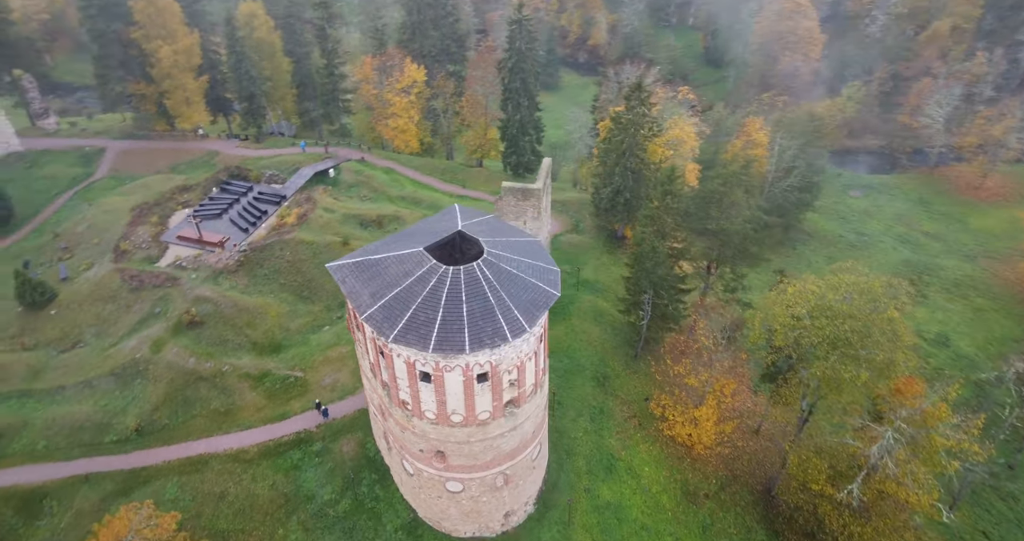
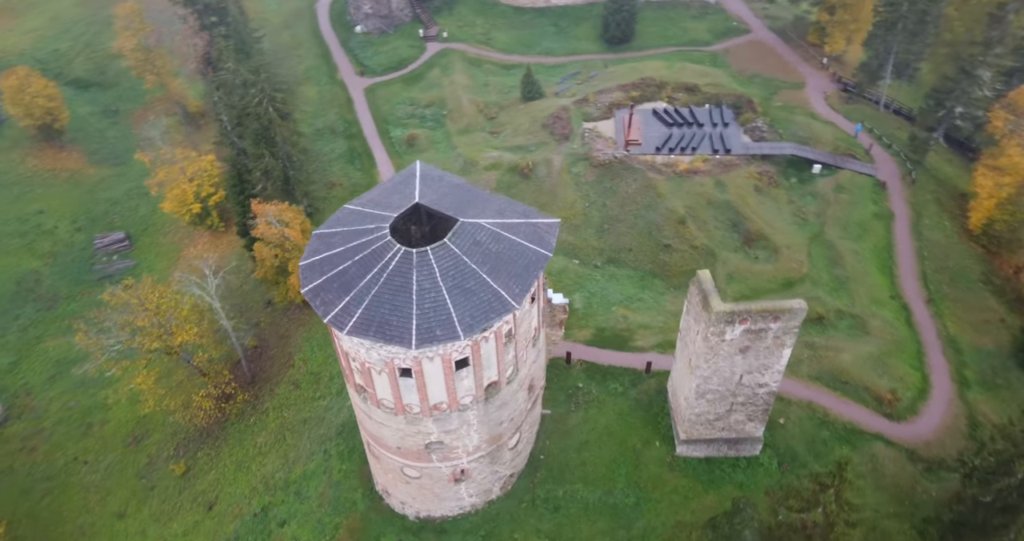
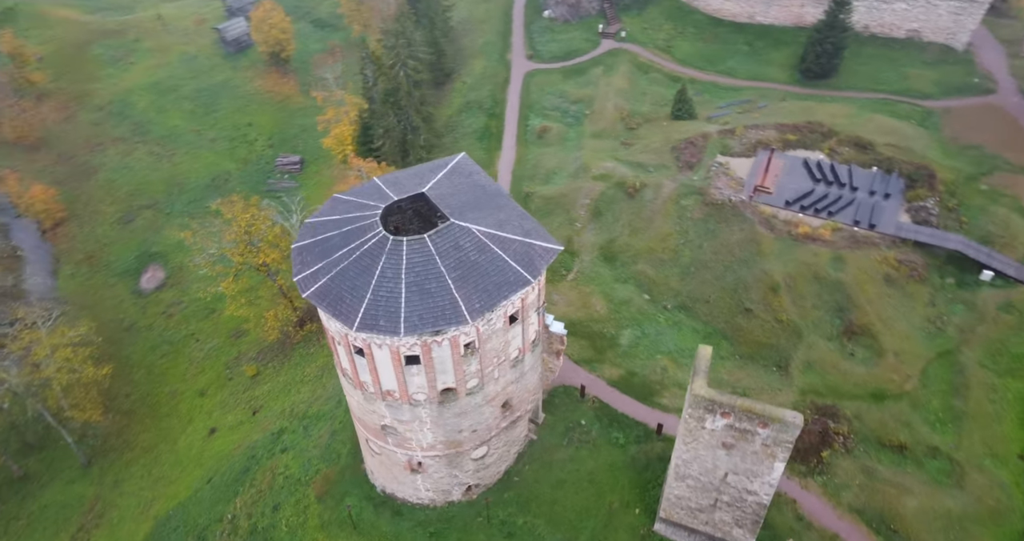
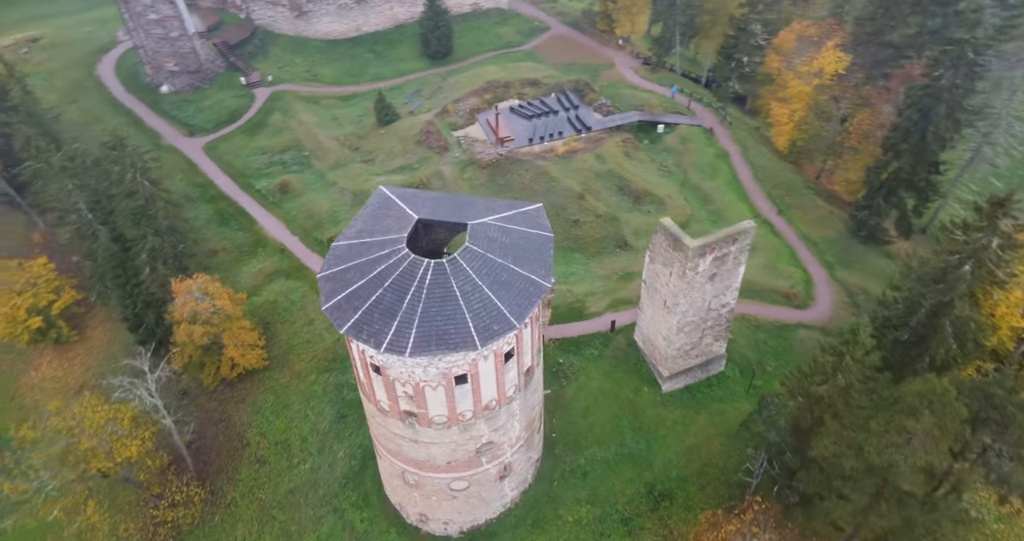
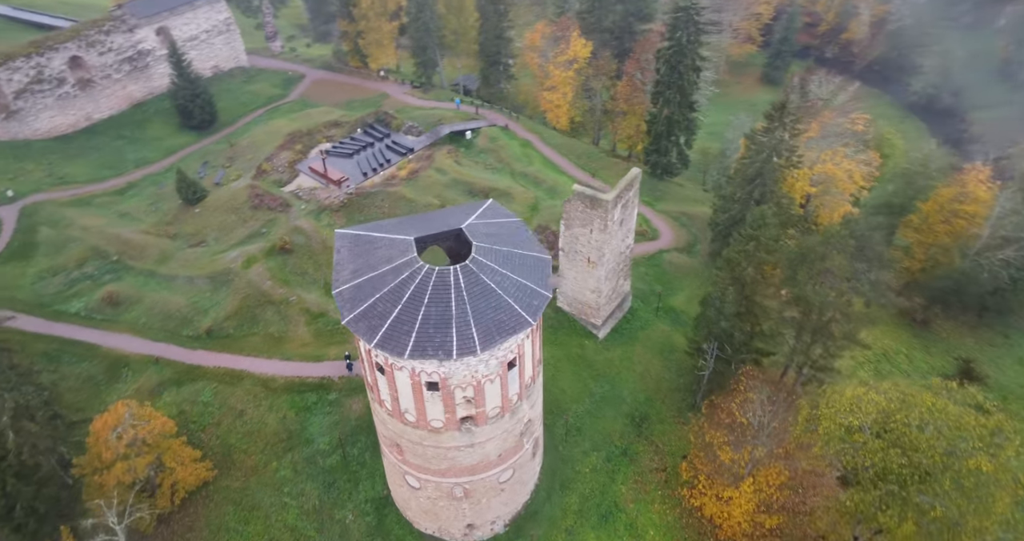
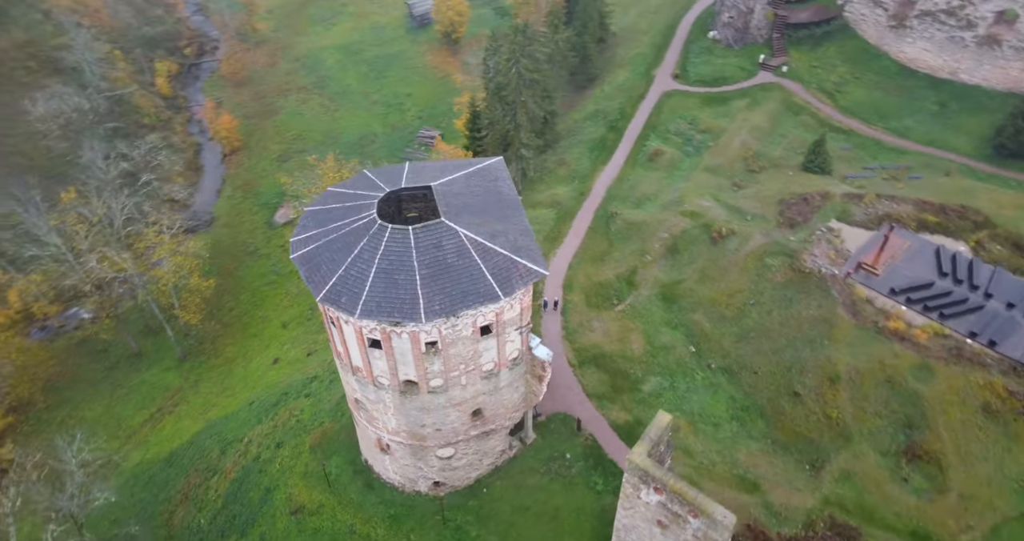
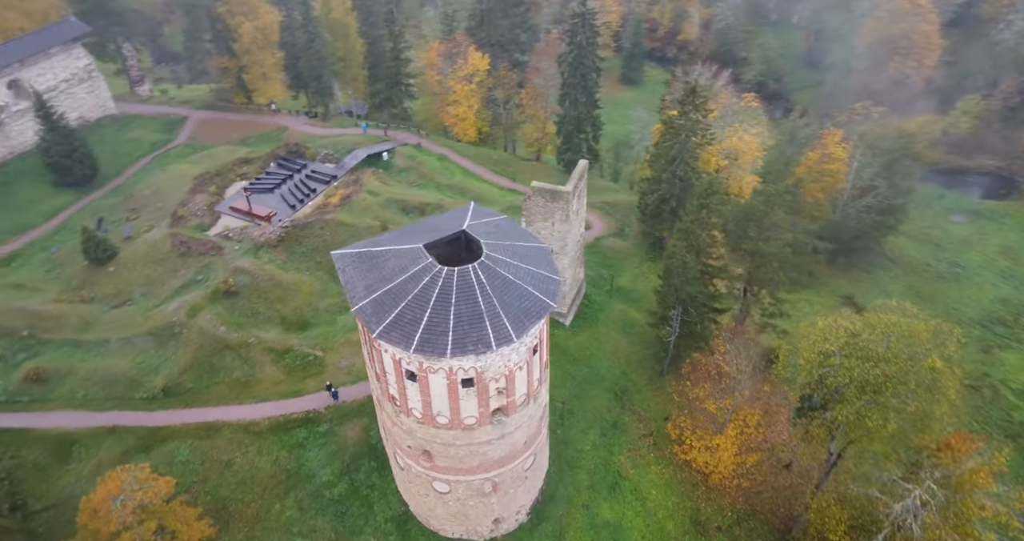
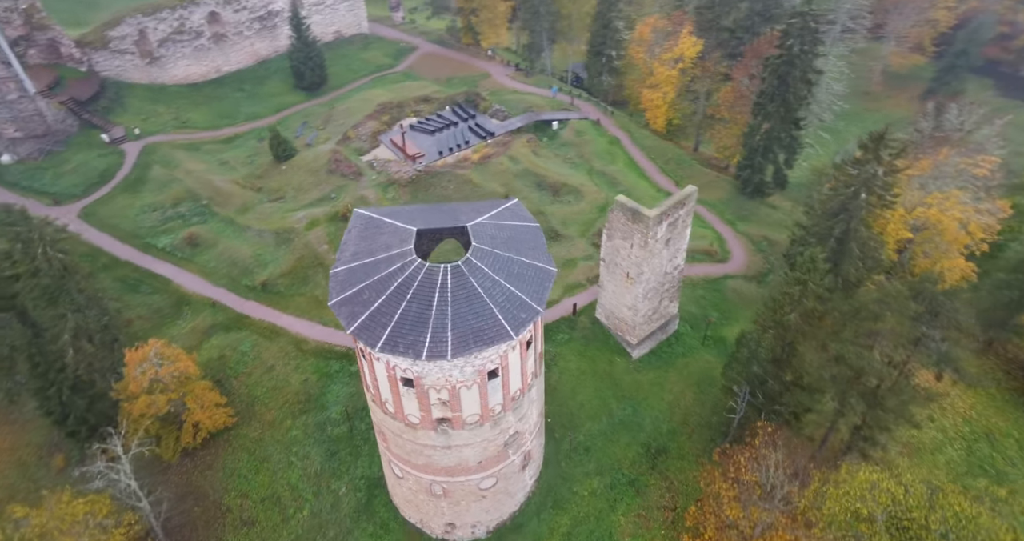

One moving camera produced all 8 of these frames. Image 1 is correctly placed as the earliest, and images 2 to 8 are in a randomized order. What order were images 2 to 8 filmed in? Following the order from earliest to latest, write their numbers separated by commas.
7, 5, 8, 4, 2, 3, 6
